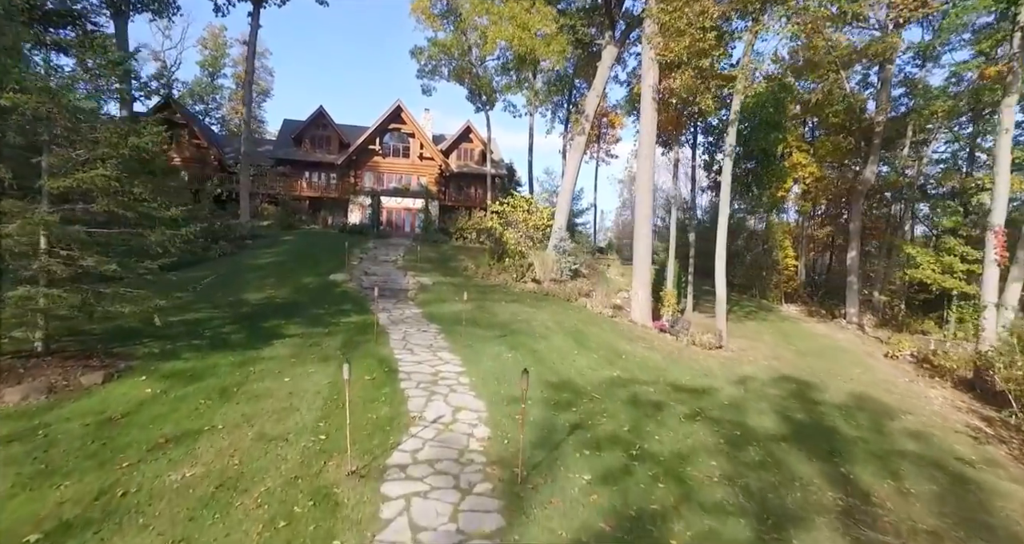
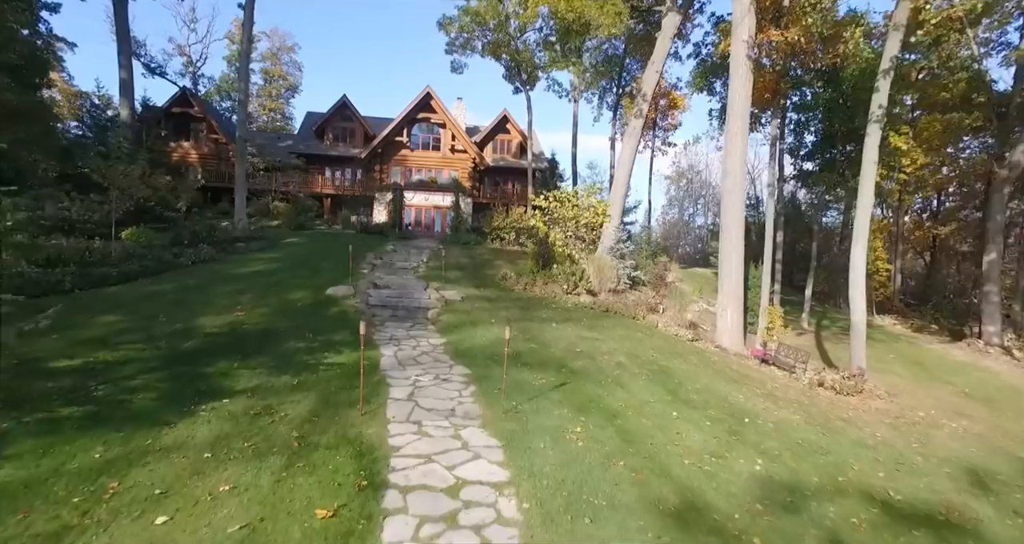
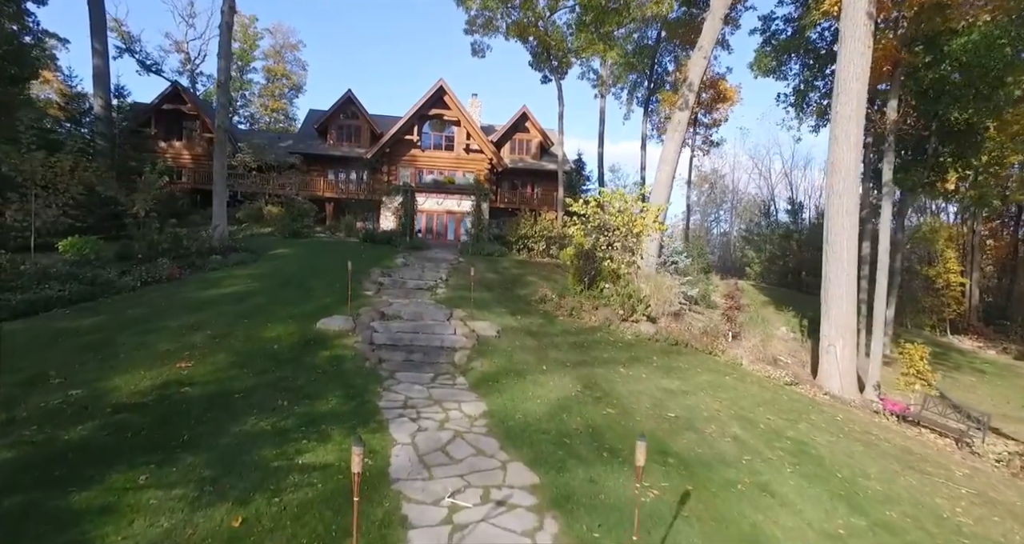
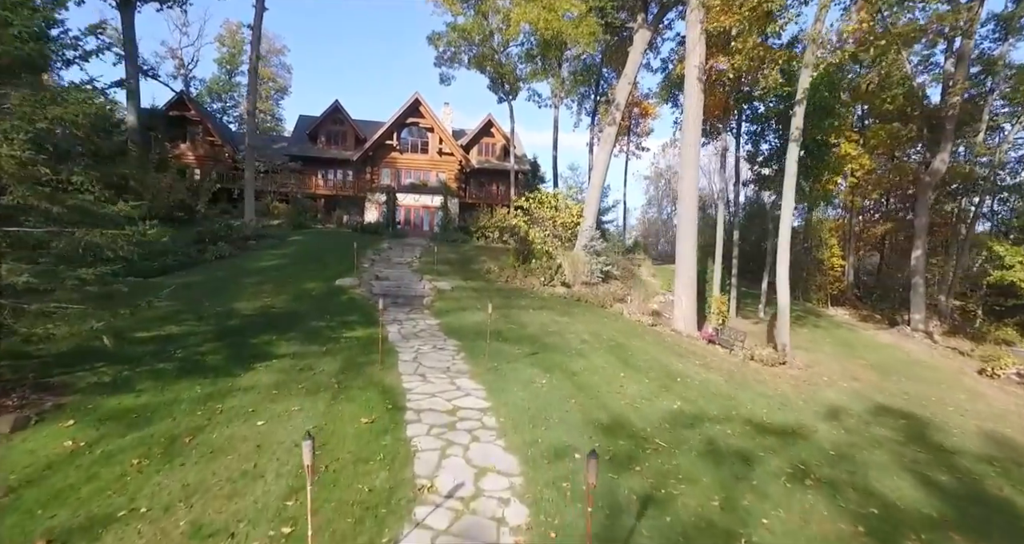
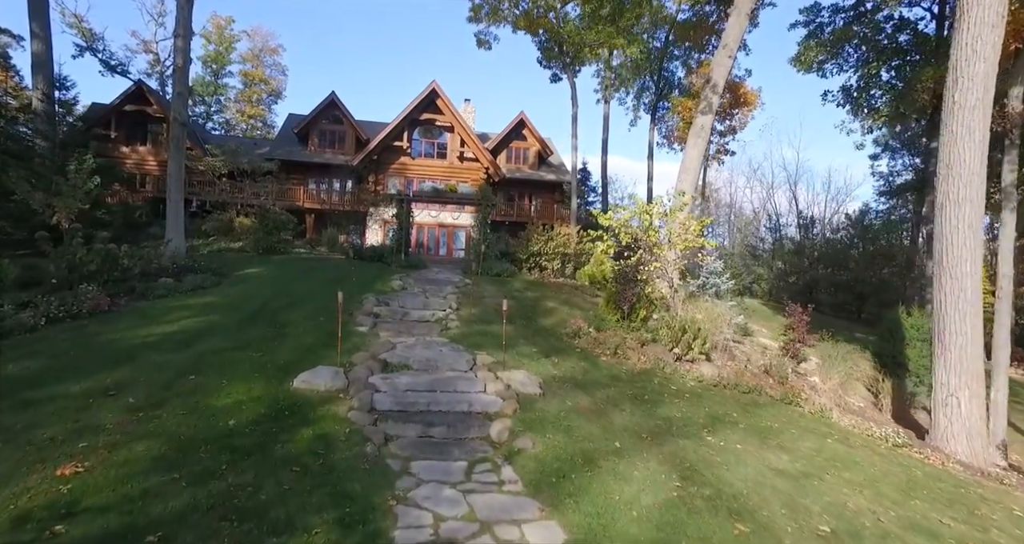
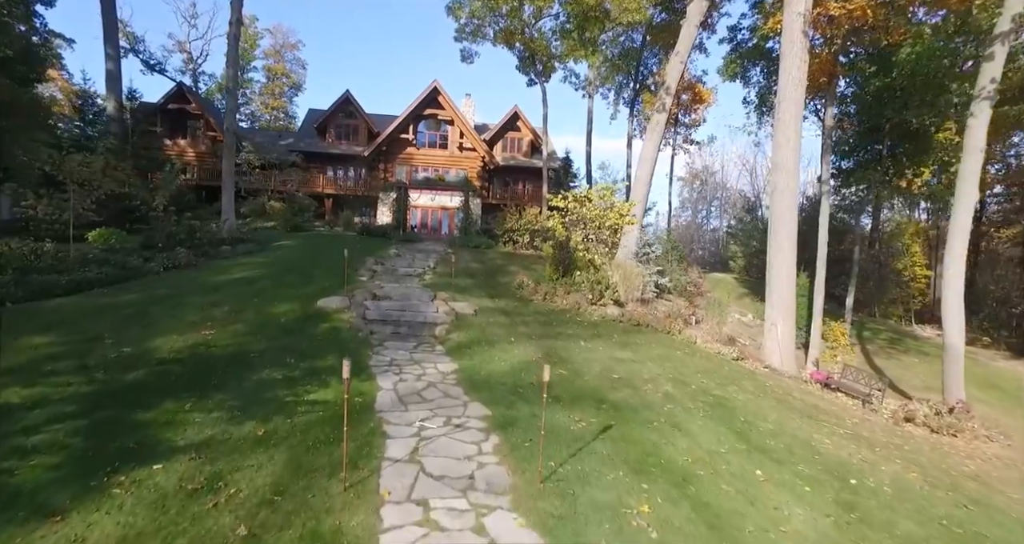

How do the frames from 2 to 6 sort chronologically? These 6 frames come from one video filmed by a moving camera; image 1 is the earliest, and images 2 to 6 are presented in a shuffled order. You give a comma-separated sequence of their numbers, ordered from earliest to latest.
4, 2, 6, 3, 5
